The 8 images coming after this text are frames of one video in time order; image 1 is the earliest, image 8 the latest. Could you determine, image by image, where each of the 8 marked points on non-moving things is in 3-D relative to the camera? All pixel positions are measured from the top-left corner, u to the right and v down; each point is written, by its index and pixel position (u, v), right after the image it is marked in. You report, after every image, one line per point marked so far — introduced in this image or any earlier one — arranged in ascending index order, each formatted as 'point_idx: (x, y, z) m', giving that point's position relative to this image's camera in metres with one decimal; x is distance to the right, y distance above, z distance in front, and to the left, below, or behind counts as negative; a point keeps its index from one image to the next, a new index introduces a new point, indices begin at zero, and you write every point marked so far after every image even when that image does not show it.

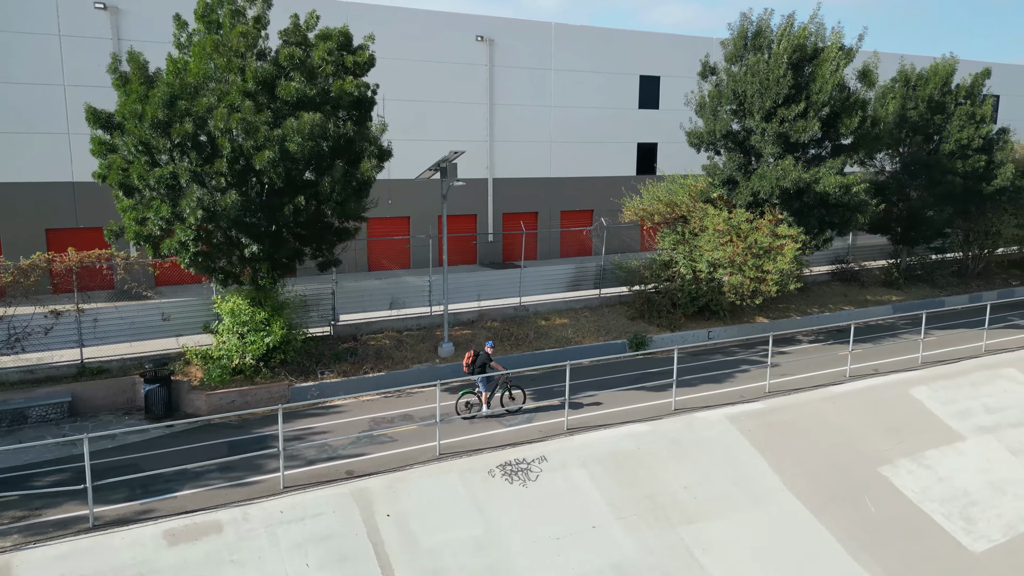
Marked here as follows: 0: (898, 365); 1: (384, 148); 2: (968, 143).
0: (+8.1, -1.6, +14.9) m
1: (-2.2, +2.4, +12.0) m
2: (+12.4, +3.9, +19.4) m
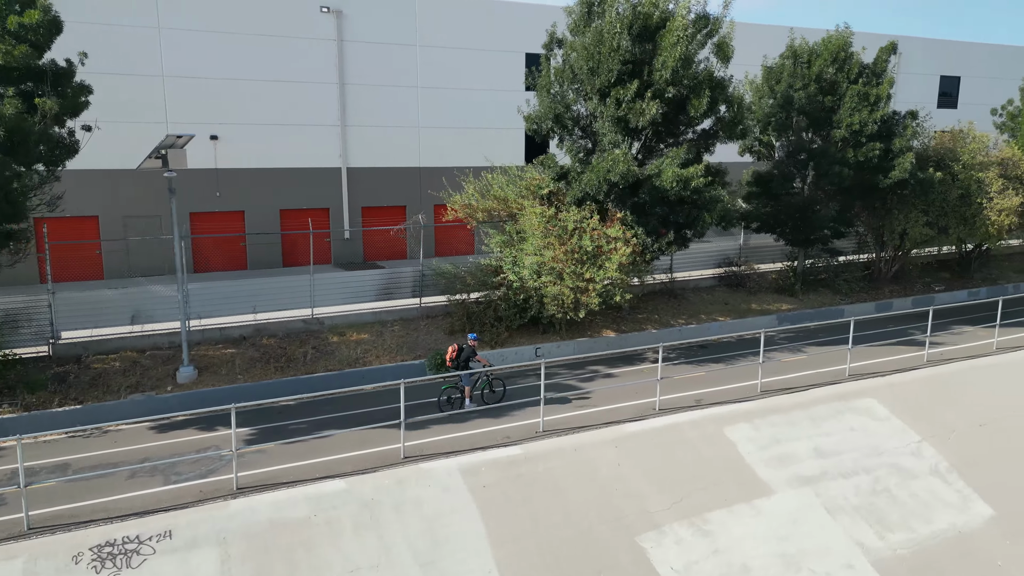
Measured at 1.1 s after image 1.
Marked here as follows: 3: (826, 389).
0: (+3.8, -1.9, +12.5) m
1: (-6.5, +2.1, +9.6) m
2: (+8.2, +3.7, +16.8) m
3: (+5.7, -1.9, +12.9) m
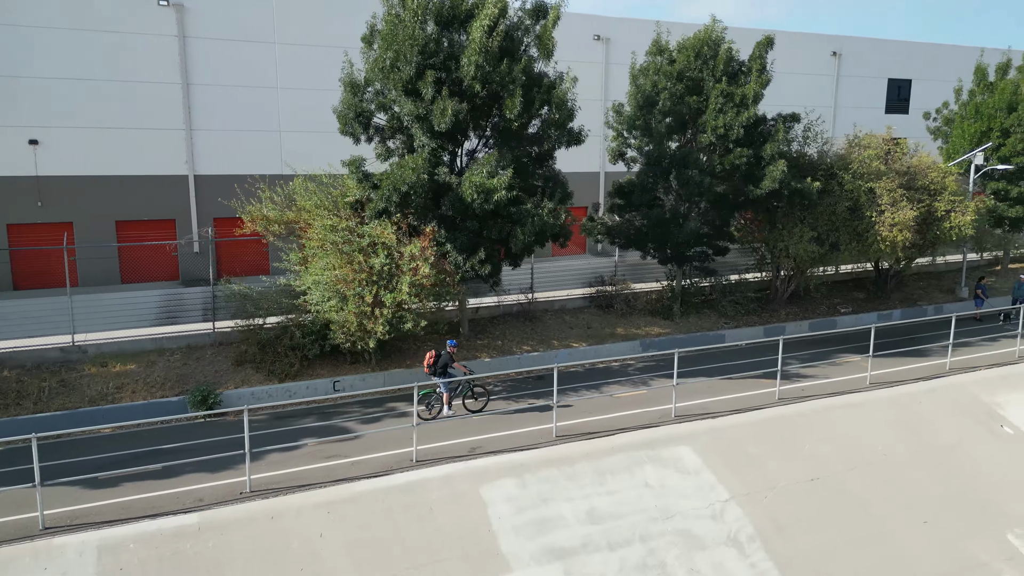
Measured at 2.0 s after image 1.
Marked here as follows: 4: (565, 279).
0: (0.0, -2.3, +10.7) m
1: (-10.3, +1.8, +8.0) m
2: (+4.5, +3.2, +14.9) m
3: (+1.9, -2.3, +11.0) m
4: (+1.3, +0.2, +17.6) m
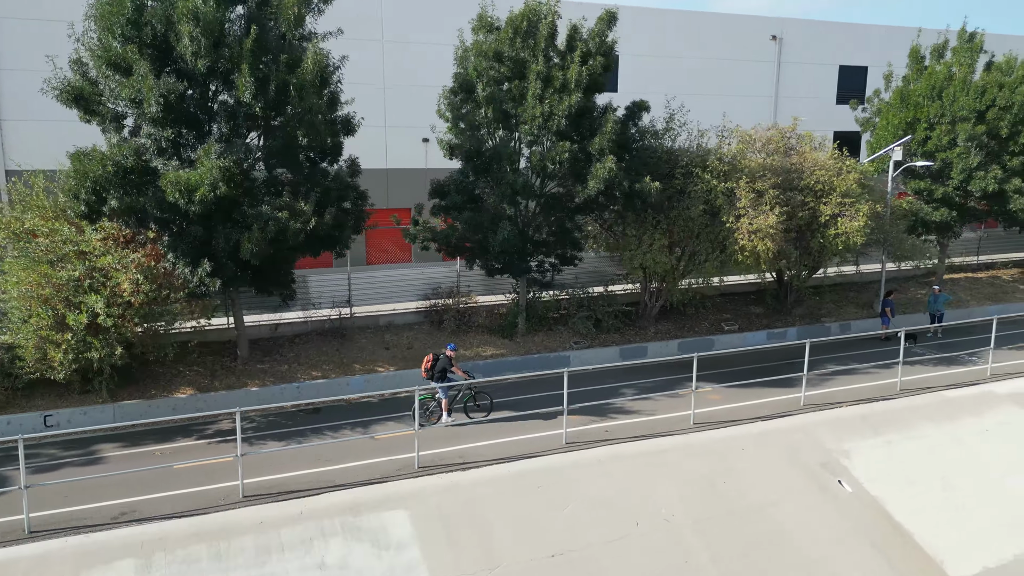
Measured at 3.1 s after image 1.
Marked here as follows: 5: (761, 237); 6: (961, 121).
0: (-4.0, -2.6, +8.6) m
1: (-14.4, +1.5, +6.3) m
2: (+0.6, +2.9, +12.7) m
3: (-2.1, -2.6, +8.9) m
4: (-2.5, -0.1, +15.4) m
5: (+4.6, +1.0, +13.2) m
6: (+10.8, +4.0, +17.1) m
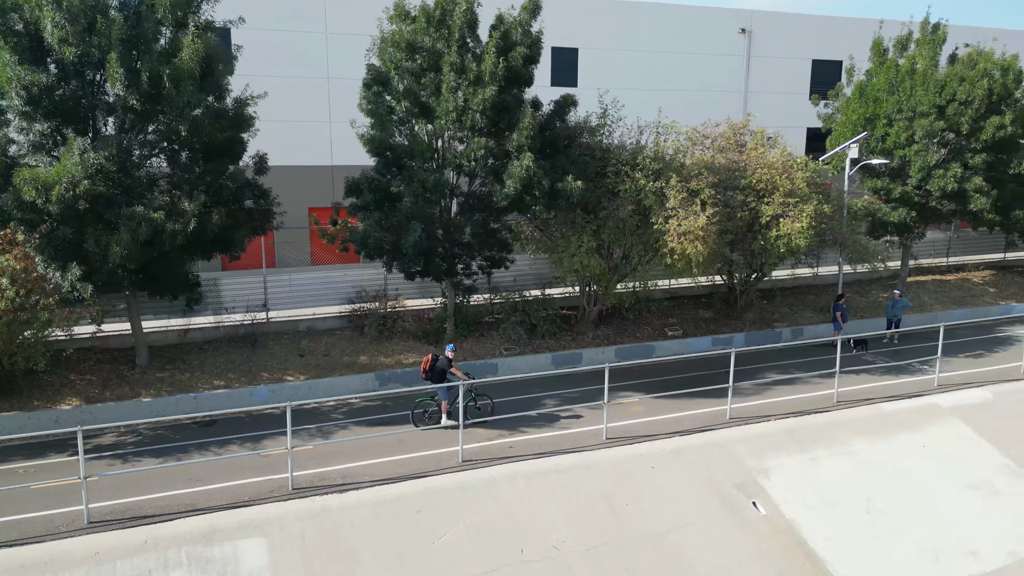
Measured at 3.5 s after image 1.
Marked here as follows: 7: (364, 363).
0: (-5.5, -2.7, +7.9) m
1: (-15.9, +1.4, +5.6) m
2: (-0.8, +2.8, +11.9) m
3: (-3.6, -2.7, +8.2) m
4: (-4.0, -0.1, +14.7) m
5: (+3.1, +0.9, +12.4) m
6: (+9.3, +3.9, +16.3) m
7: (-2.8, -1.4, +13.4) m
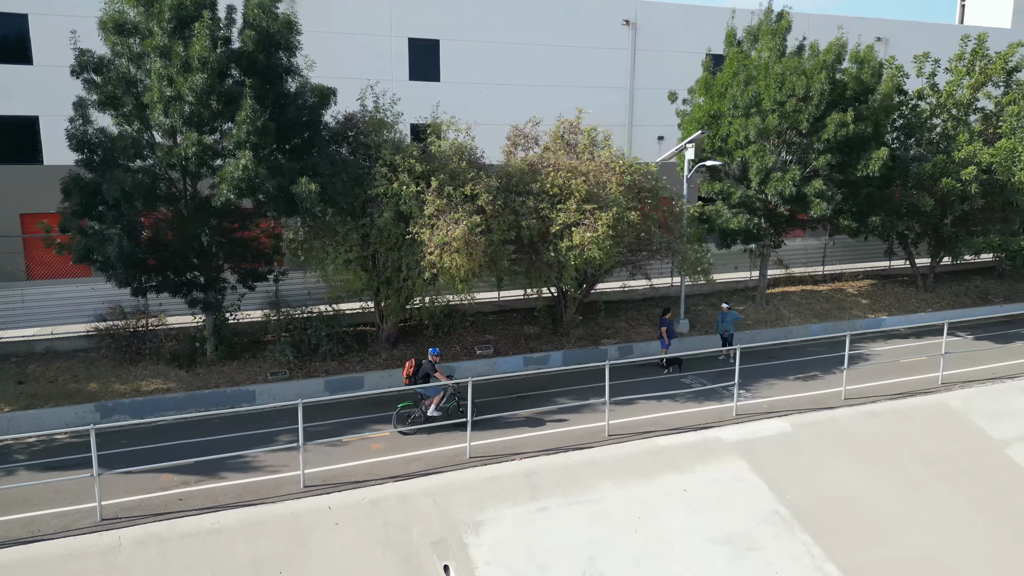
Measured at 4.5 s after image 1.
0: (-9.5, -3.0, +6.2) m
1: (-19.9, +1.2, +3.8) m
2: (-4.9, +2.6, +10.3) m
3: (-7.7, -3.0, +6.5) m
4: (-8.2, -0.4, +13.1) m
5: (-1.0, +0.6, +10.9) m
6: (+5.1, +3.7, +14.9) m
7: (-6.9, -1.7, +11.7) m
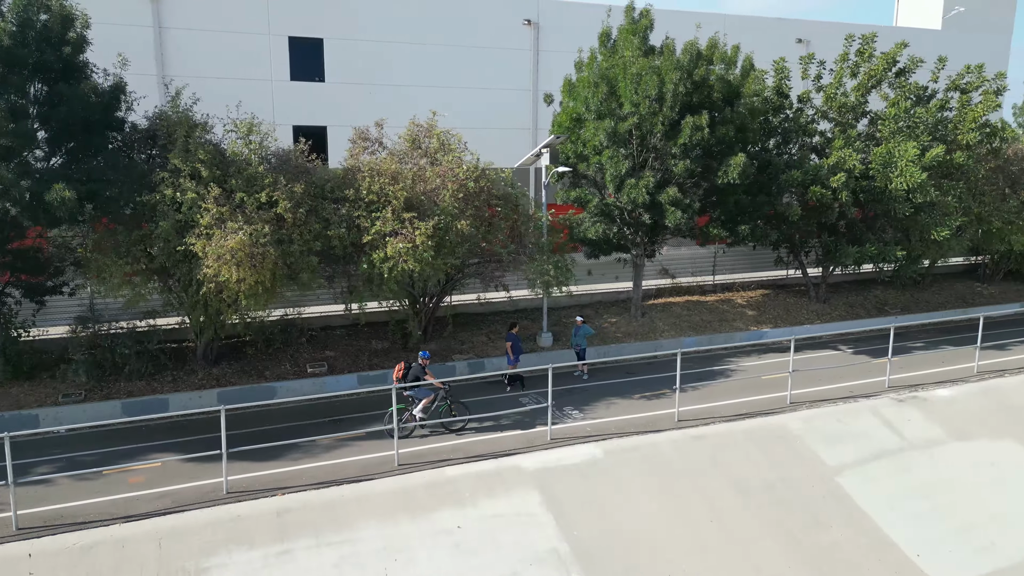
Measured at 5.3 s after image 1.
0: (-12.5, -3.2, +5.1) m
1: (-22.9, +0.9, +2.5) m
2: (-8.0, +2.3, +9.3) m
3: (-10.7, -3.2, +5.5) m
4: (-11.2, -0.7, +12.0) m
5: (-4.0, +0.4, +10.0) m
6: (+2.0, +3.4, +14.1) m
7: (-10.0, -1.9, +10.7) m
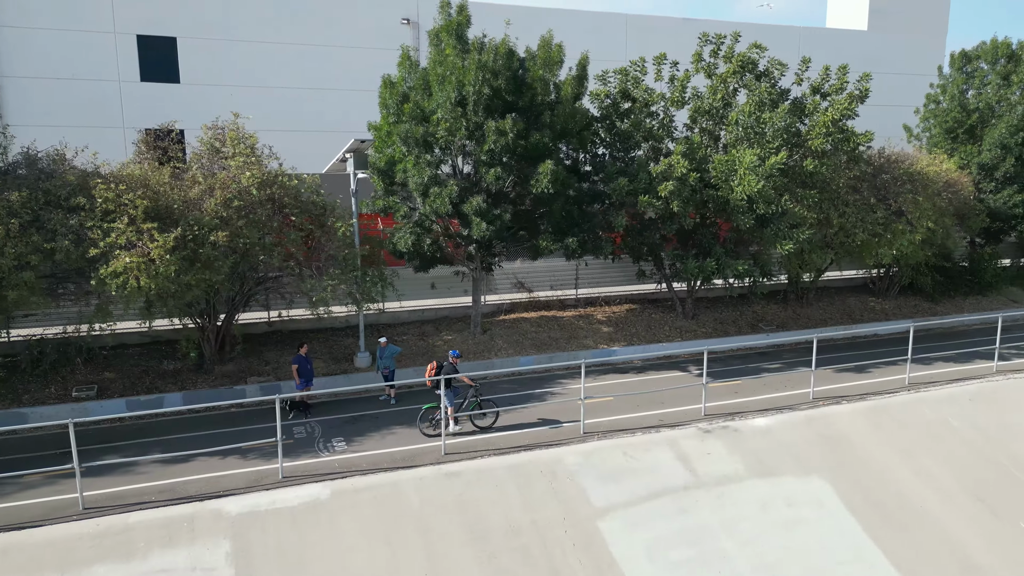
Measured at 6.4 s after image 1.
0: (-16.3, -3.4, +4.0) m
1: (-26.6, +0.8, +1.5) m
2: (-11.7, +2.1, +8.3) m
3: (-14.4, -3.4, +4.4) m
4: (-15.0, -0.9, +11.0) m
5: (-7.8, +0.1, +8.9) m
6: (-1.7, +3.1, +13.0) m
7: (-13.7, -2.2, +9.6) m
